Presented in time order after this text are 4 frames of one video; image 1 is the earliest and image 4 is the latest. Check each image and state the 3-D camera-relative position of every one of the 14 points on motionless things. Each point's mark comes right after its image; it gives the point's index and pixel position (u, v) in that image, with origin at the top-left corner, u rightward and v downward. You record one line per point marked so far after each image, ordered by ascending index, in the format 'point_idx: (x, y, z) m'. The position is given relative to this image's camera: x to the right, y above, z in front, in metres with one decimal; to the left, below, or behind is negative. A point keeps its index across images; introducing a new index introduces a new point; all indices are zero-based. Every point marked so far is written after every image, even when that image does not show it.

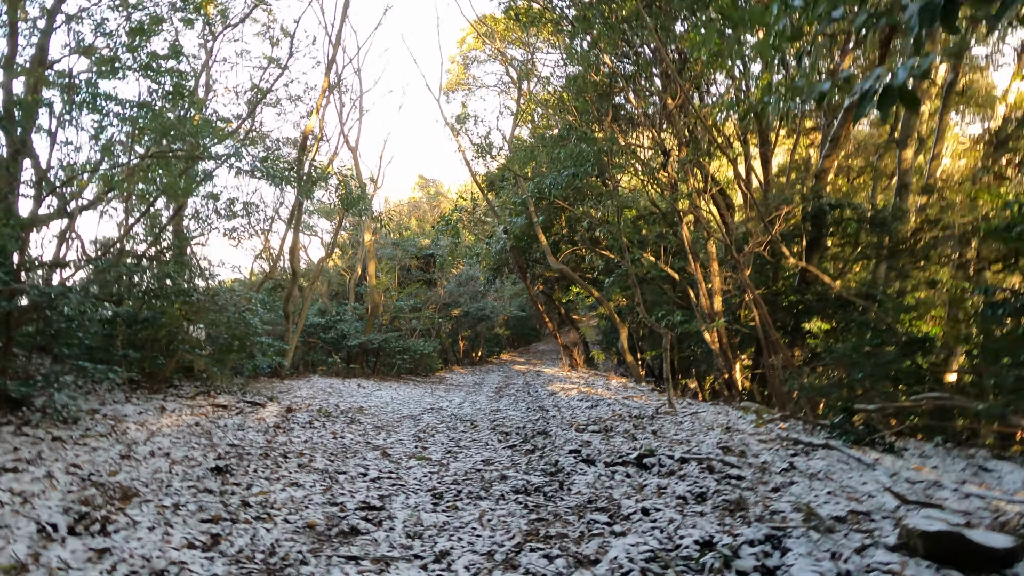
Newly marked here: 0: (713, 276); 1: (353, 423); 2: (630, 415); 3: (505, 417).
0: (+2.7, +0.2, +7.2) m
1: (-1.5, -1.3, +5.1) m
2: (+1.1, -1.2, +5.0) m
3: (-0.1, -1.3, +5.7) m
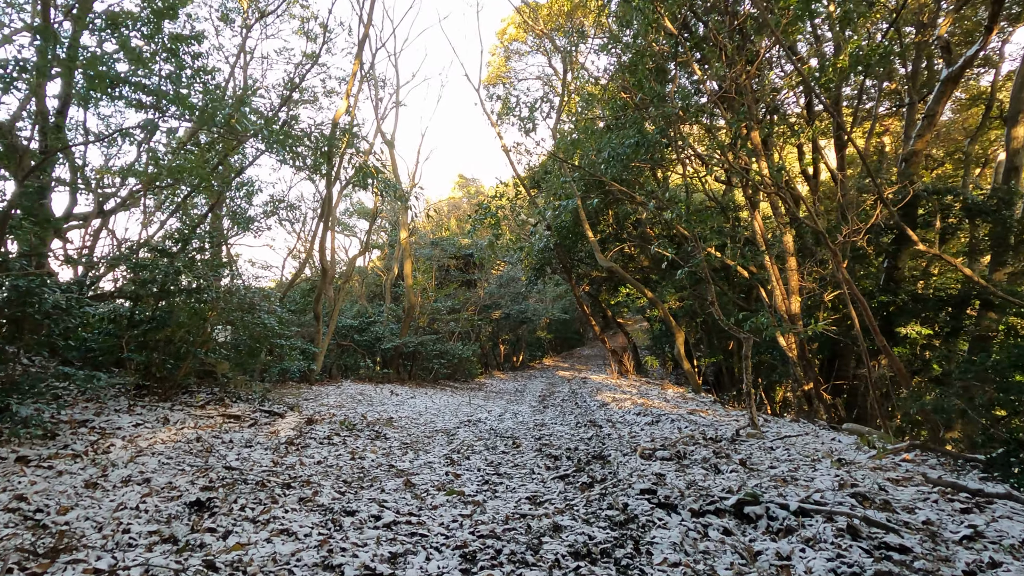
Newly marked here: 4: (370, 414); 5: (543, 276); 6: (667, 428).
0: (+3.2, +0.2, +6.2) m
1: (-1.1, -1.2, +4.5) m
2: (+1.5, -1.1, +4.1) m
3: (+0.4, -1.3, +4.9) m
4: (-1.5, -1.3, +5.7) m
5: (+0.7, +0.3, +12.8) m
6: (+1.4, -1.2, +4.8) m
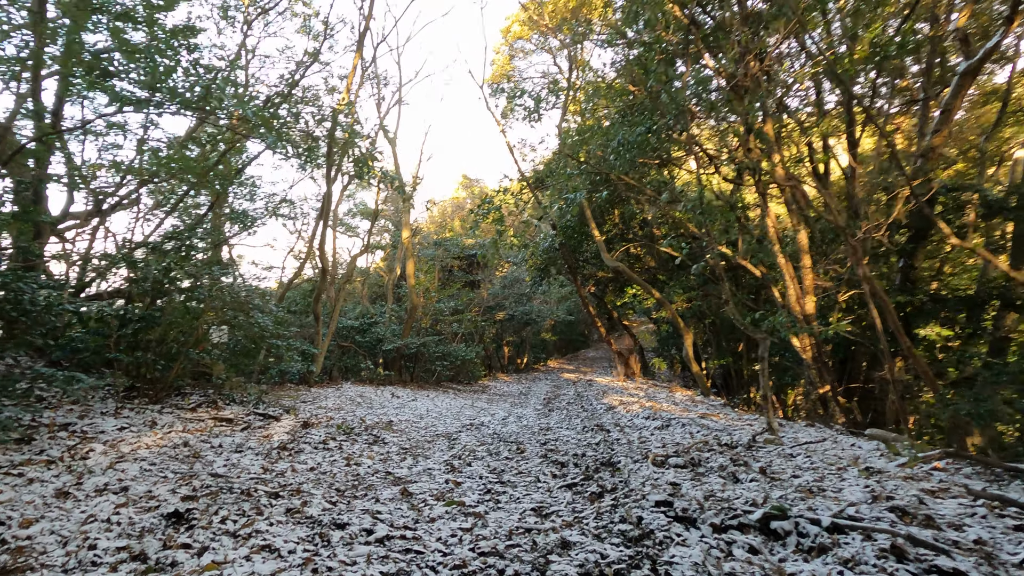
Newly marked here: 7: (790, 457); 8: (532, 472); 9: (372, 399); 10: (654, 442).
0: (+3.3, +0.2, +6.0) m
1: (-1.1, -1.2, +4.3) m
2: (+1.5, -1.1, +3.9) m
3: (+0.4, -1.3, +4.7) m
4: (-1.5, -1.3, +5.5) m
5: (+0.8, +0.3, +12.6) m
6: (+1.4, -1.2, +4.5) m
7: (+1.7, -1.1, +3.4) m
8: (+0.1, -1.2, +3.4) m
9: (-1.8, -1.4, +6.9) m
10: (+1.1, -1.2, +4.2) m
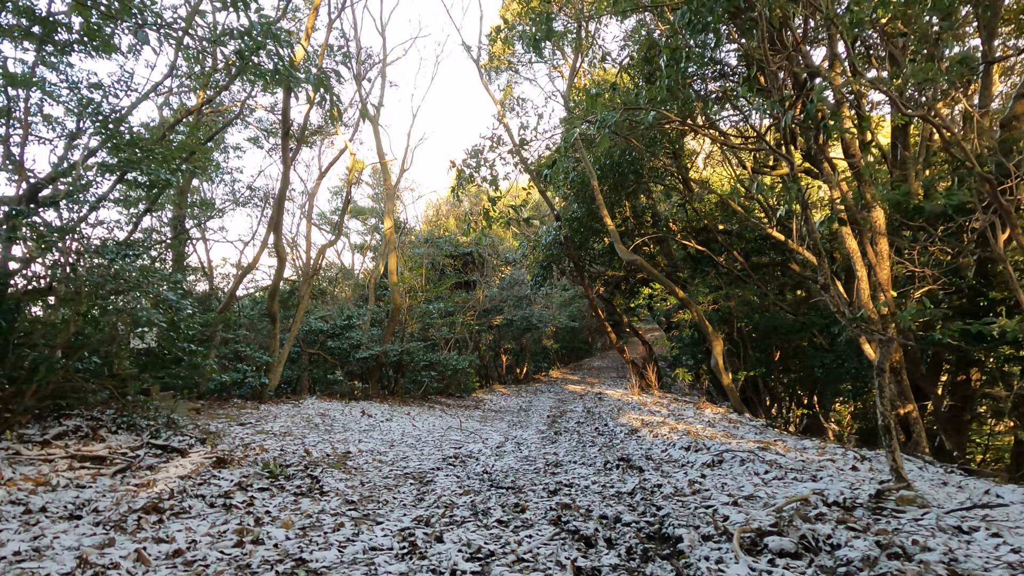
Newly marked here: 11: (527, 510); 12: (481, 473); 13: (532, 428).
0: (+3.3, +0.3, +4.7) m
1: (-1.1, -1.1, +2.9) m
2: (+1.5, -1.0, +2.6) m
3: (+0.4, -1.2, +3.4) m
4: (-1.5, -1.2, +4.2) m
5: (+0.8, +0.2, +11.3) m
6: (+1.4, -1.1, +3.2) m
7: (+1.7, -0.9, +2.1) m
8: (+0.1, -1.0, +2.1) m
9: (-1.8, -1.3, +5.6) m
10: (+1.1, -1.1, +2.8) m
11: (+0.1, -1.1, +2.8) m
12: (-0.2, -1.3, +3.7) m
13: (+0.2, -1.6, +6.2) m
